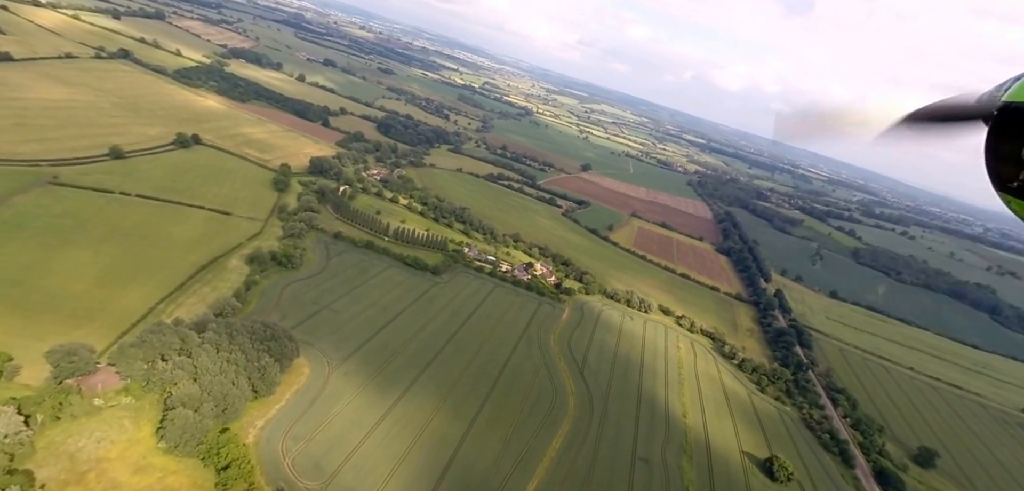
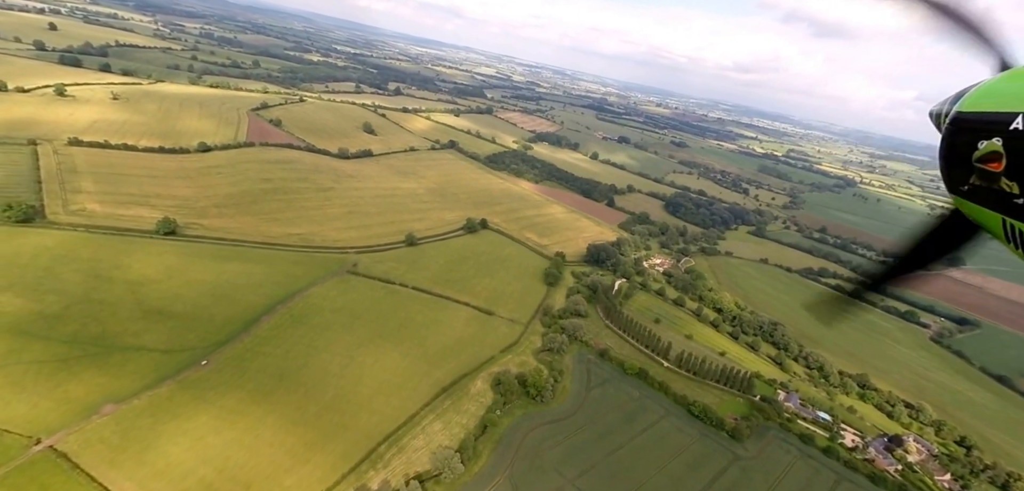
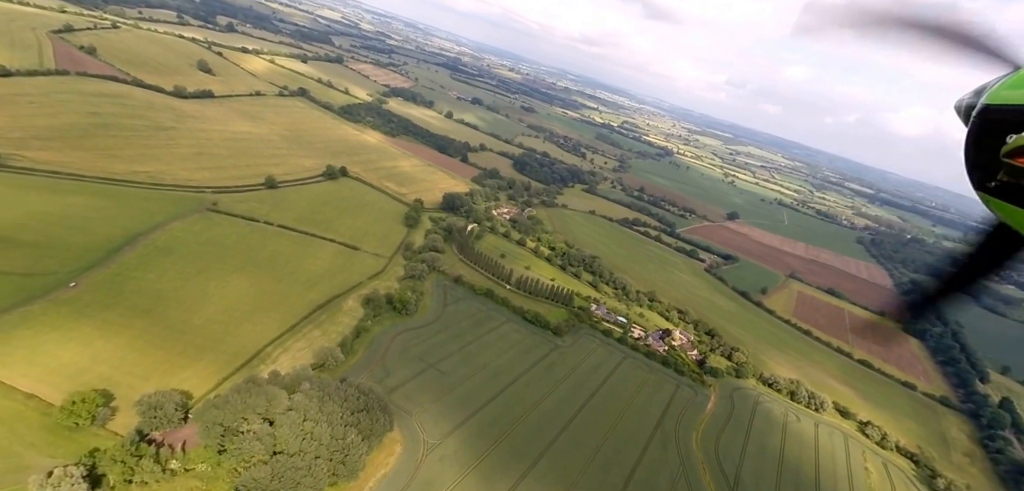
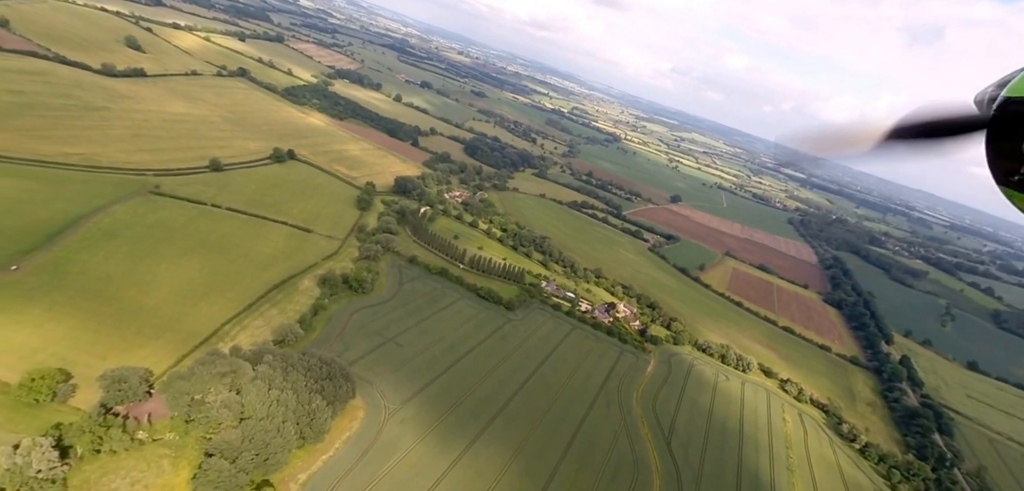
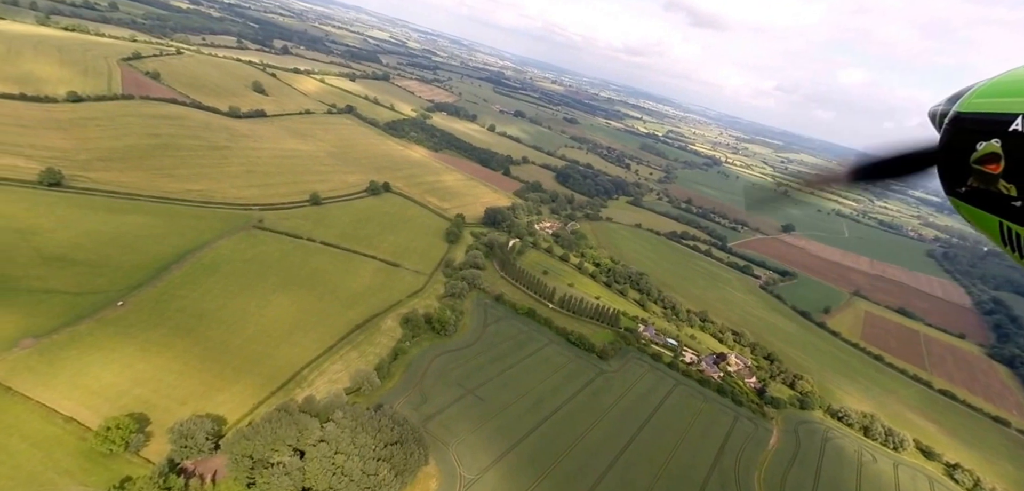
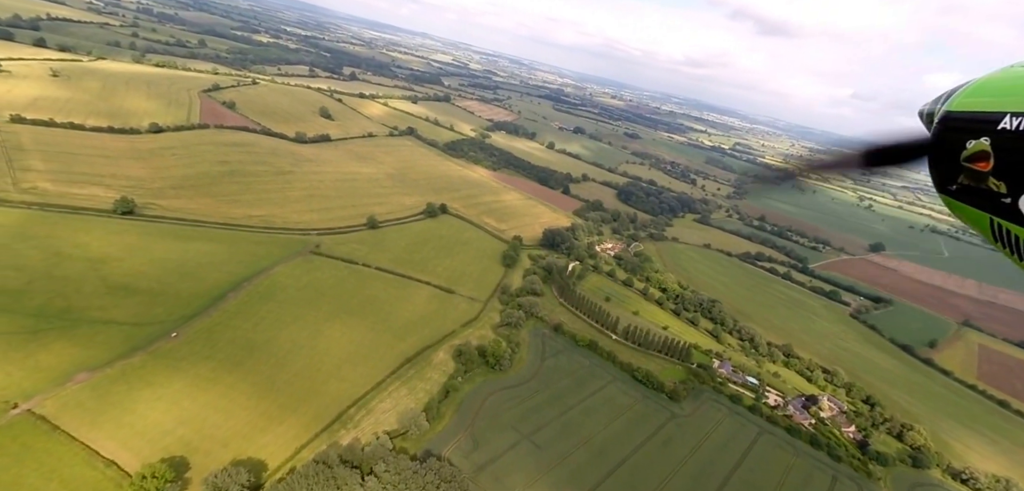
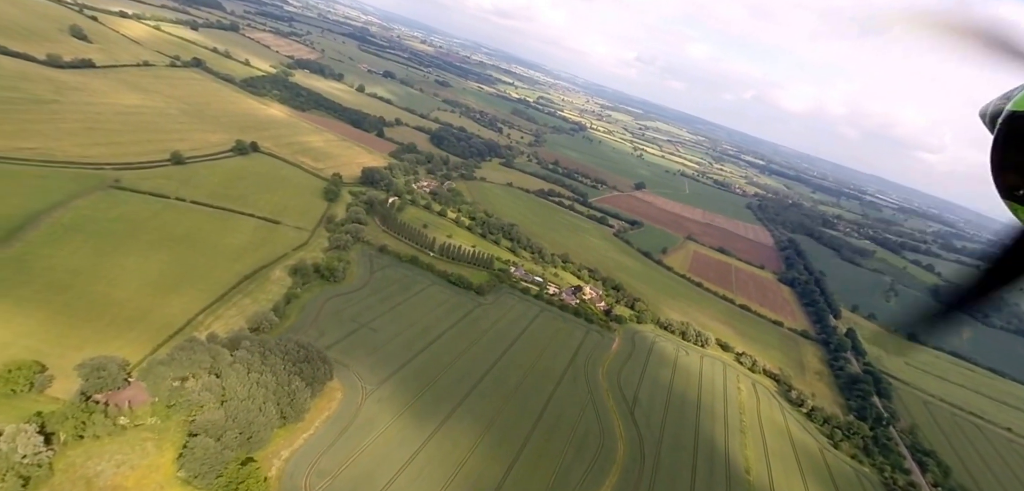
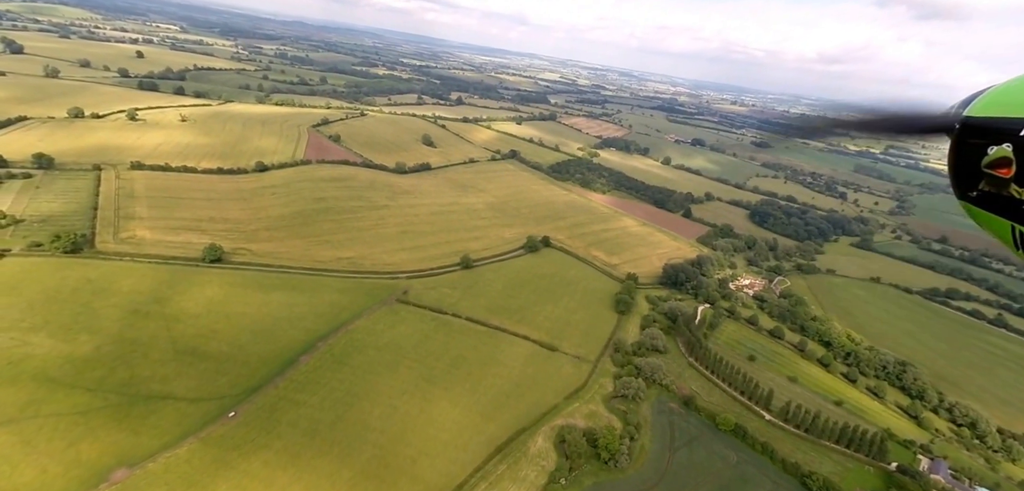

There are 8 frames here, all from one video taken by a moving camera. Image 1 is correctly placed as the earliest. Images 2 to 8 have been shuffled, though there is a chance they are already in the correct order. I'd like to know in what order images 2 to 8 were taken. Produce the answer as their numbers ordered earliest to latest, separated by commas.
7, 4, 3, 5, 6, 2, 8
